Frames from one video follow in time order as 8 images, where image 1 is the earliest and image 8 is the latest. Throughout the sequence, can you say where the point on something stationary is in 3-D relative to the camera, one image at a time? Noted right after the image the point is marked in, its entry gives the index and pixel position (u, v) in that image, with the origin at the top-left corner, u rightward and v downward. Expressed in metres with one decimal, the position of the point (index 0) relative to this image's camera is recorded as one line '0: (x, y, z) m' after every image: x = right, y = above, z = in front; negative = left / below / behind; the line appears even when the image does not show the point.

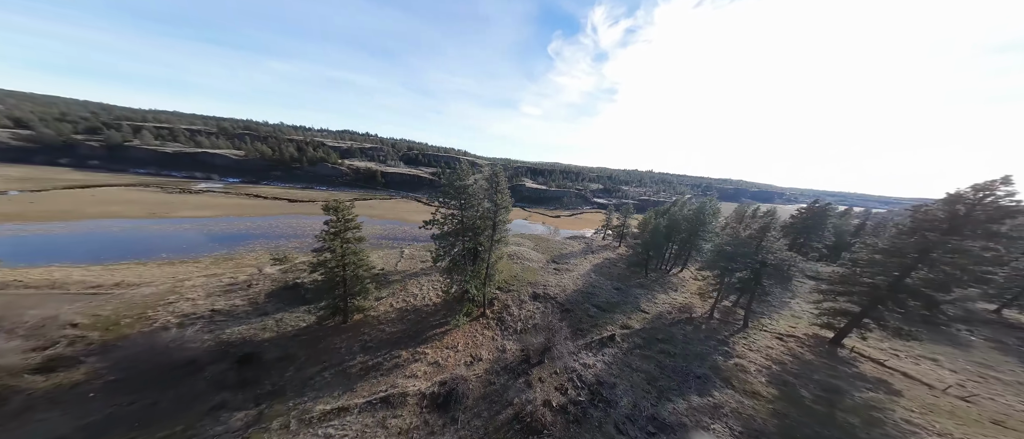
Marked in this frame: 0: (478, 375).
0: (-2.7, -12.7, +18.5) m
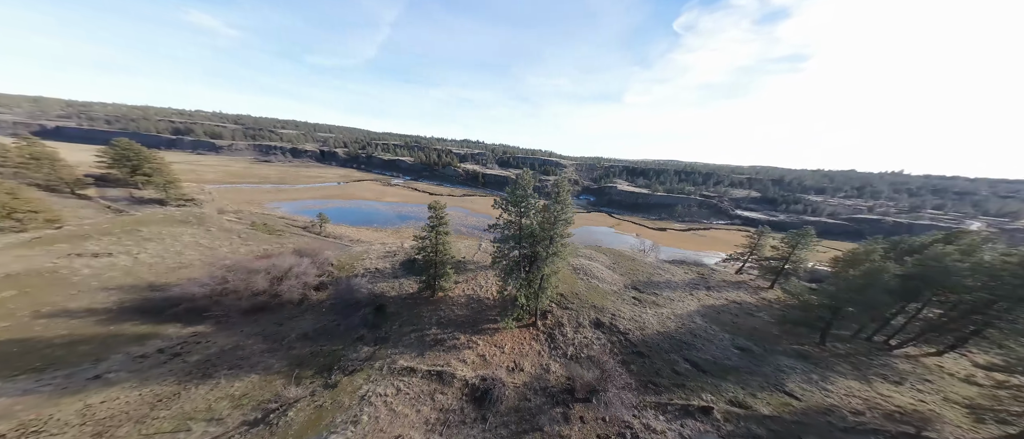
0: (+0.3, -14.2, +19.1) m
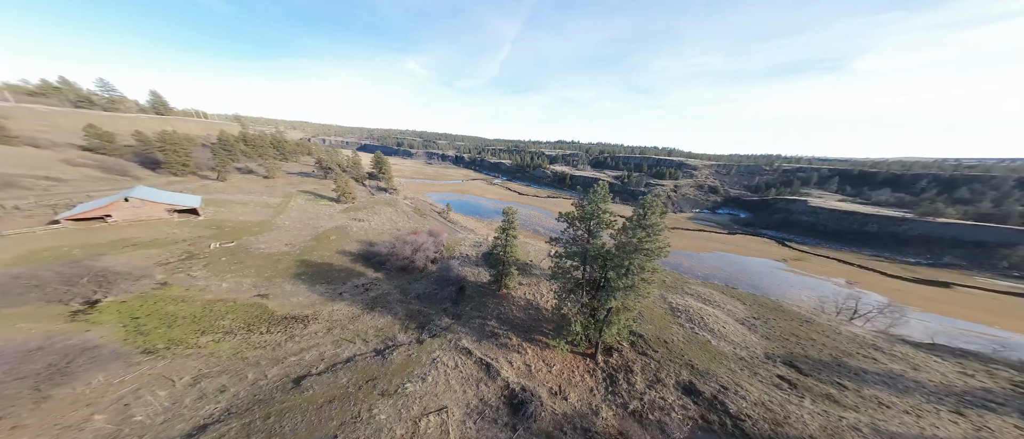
0: (+3.1, -15.2, +17.6) m
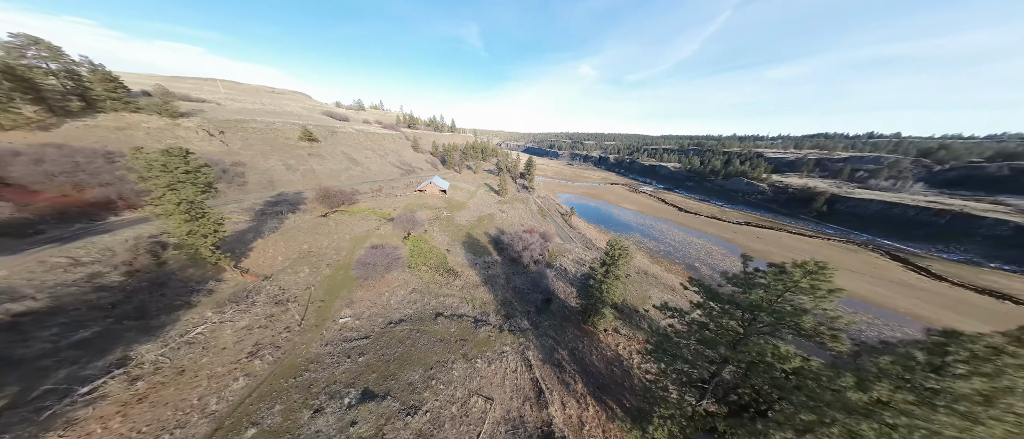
0: (+4.3, -18.8, +15.6) m
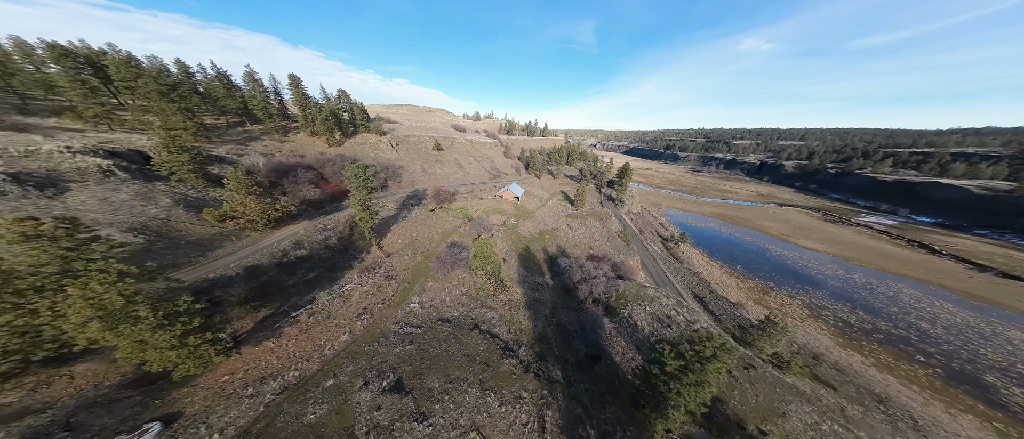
0: (+2.2, -22.6, +13.4) m
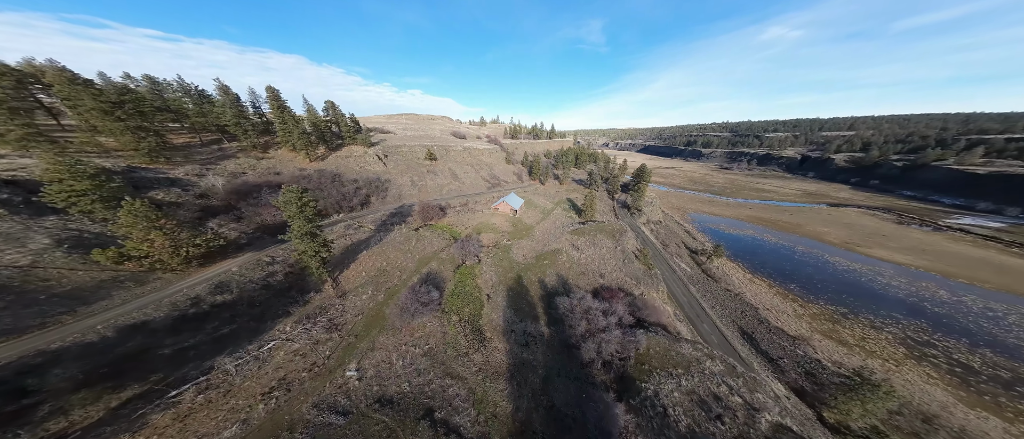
0: (-0.7, -25.1, +5.7) m
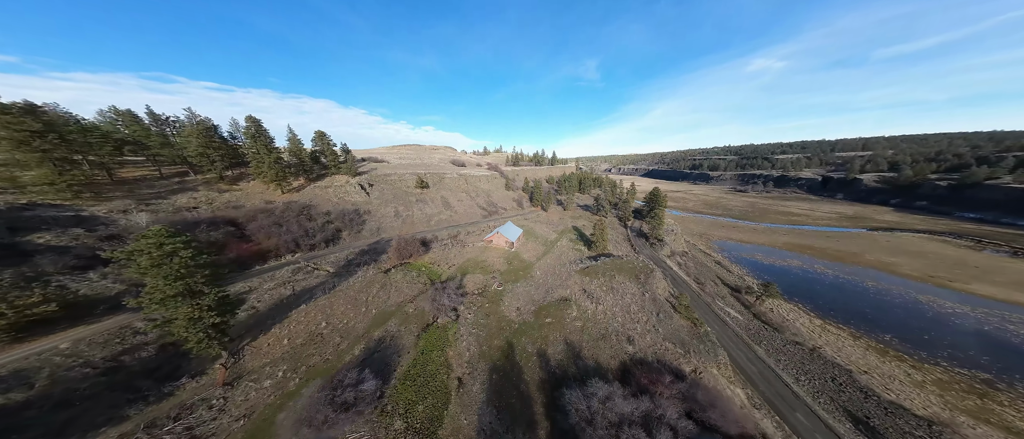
0: (-2.4, -25.7, -5.5) m
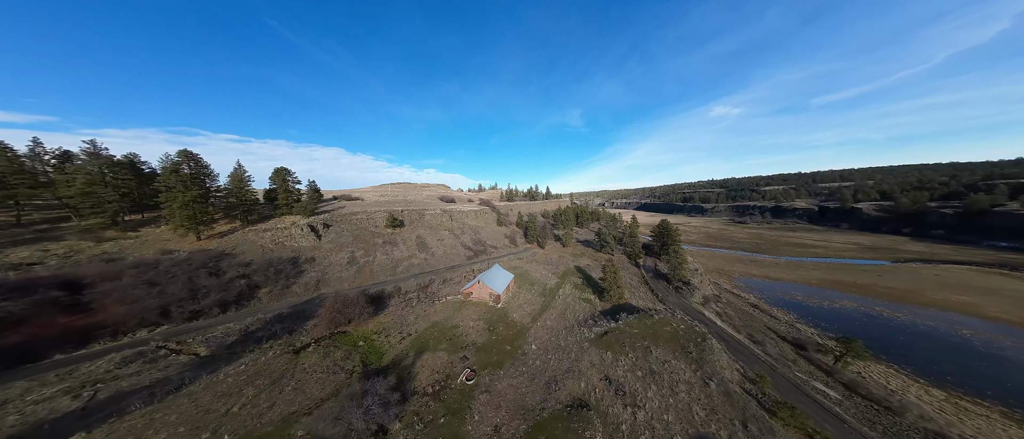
0: (-3.2, -23.3, -19.5) m
